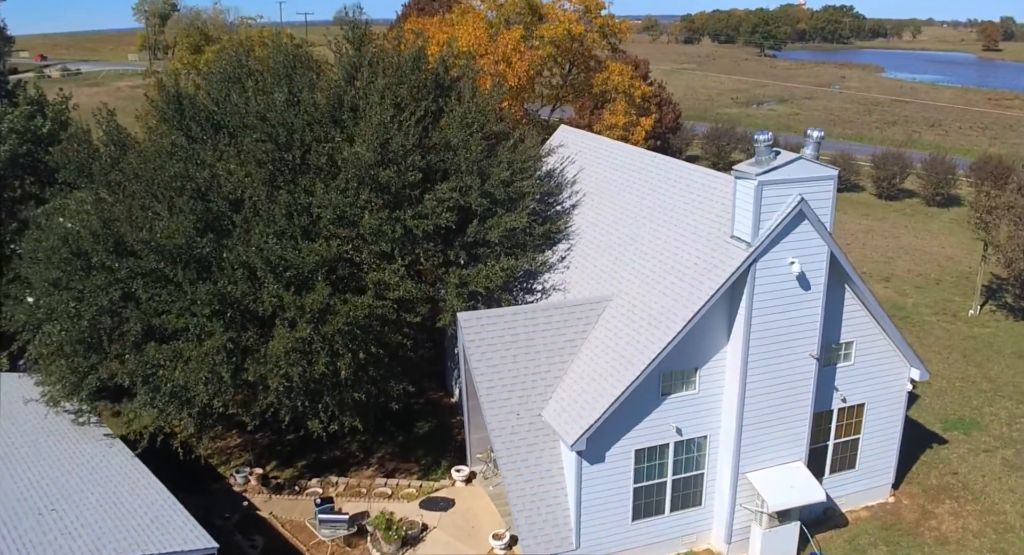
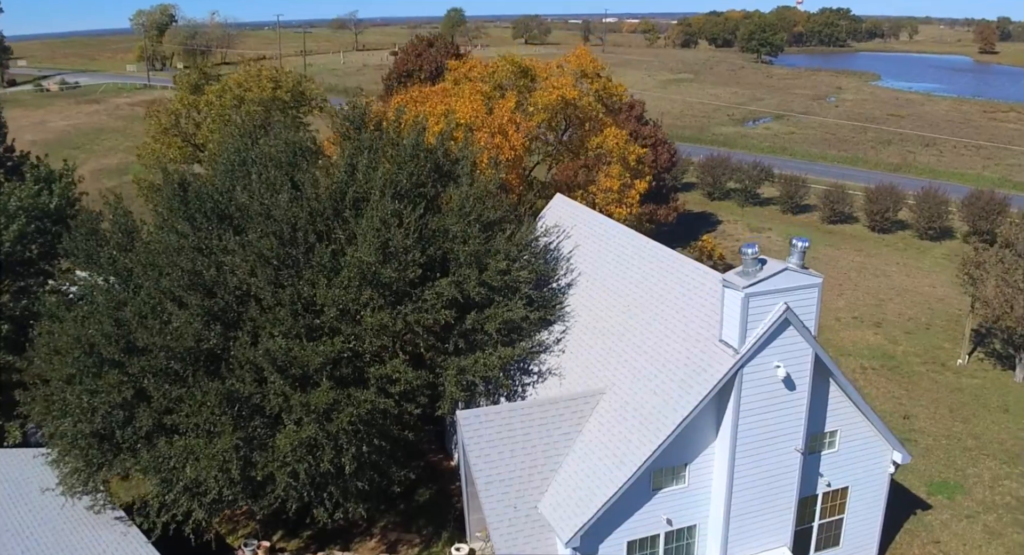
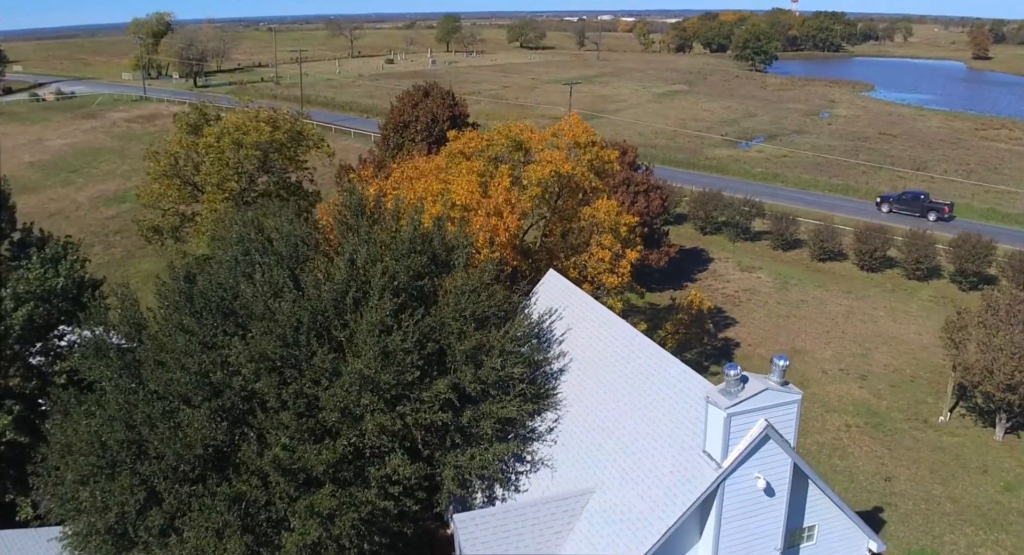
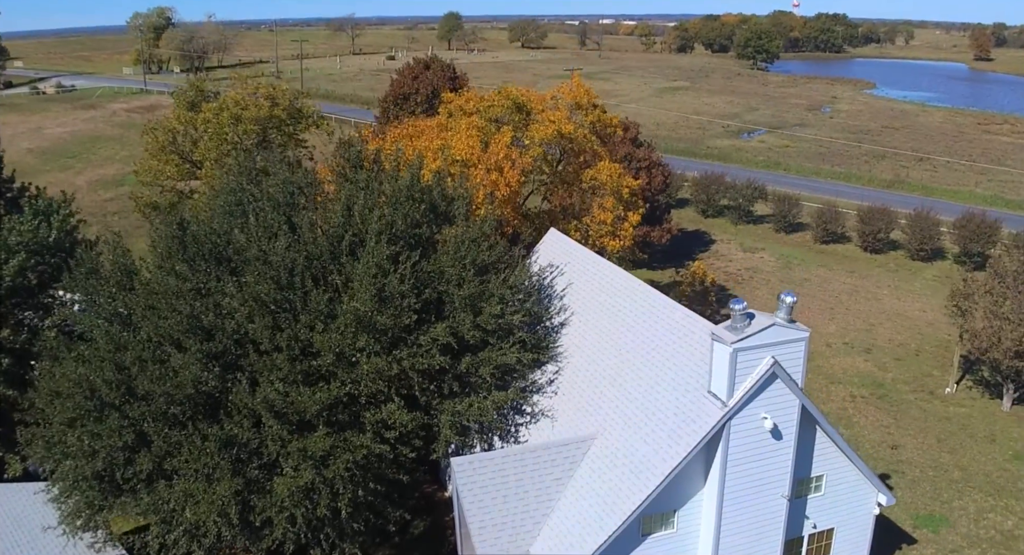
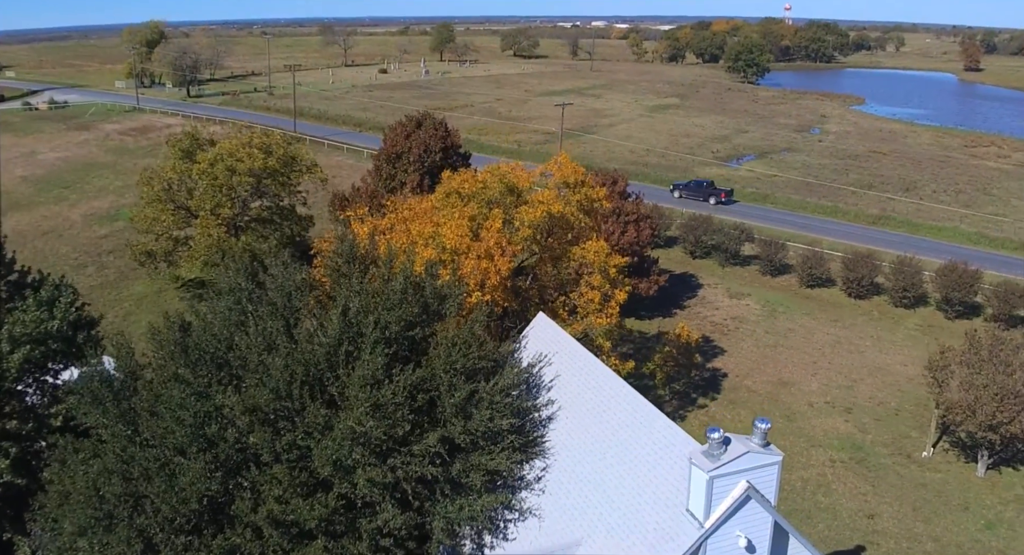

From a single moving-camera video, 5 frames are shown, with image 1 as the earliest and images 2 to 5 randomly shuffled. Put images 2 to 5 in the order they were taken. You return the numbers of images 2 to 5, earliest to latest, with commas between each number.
2, 4, 3, 5
